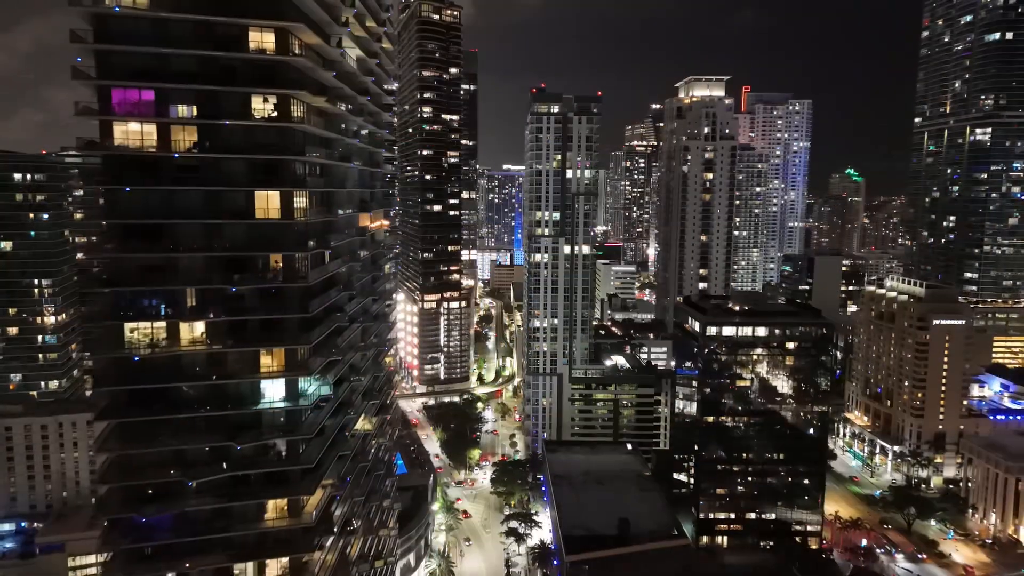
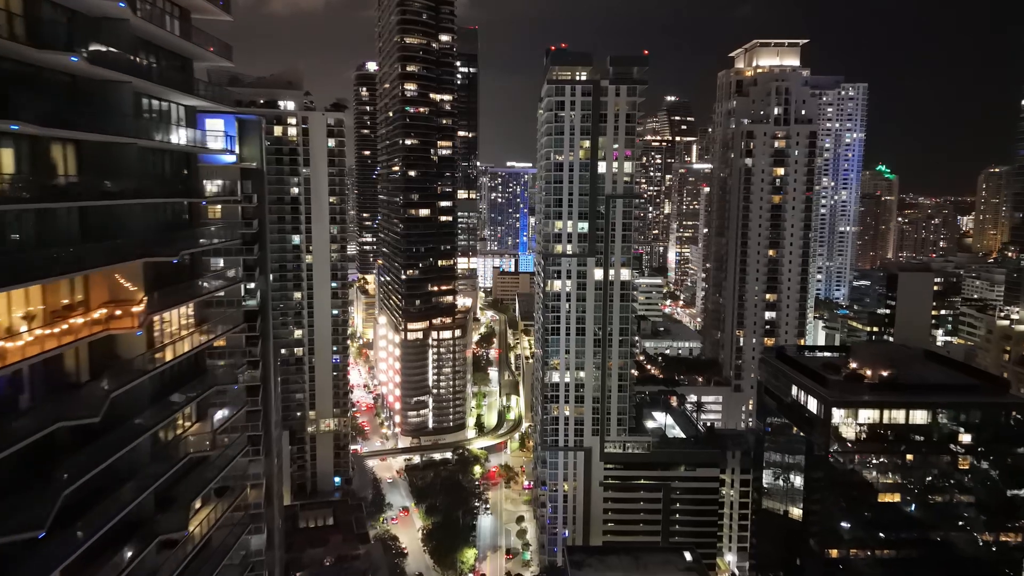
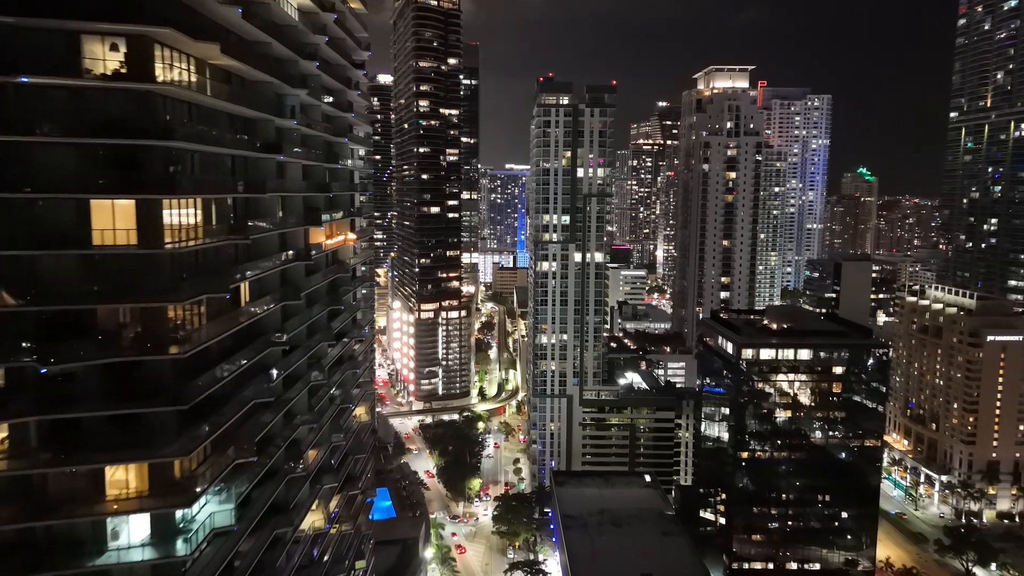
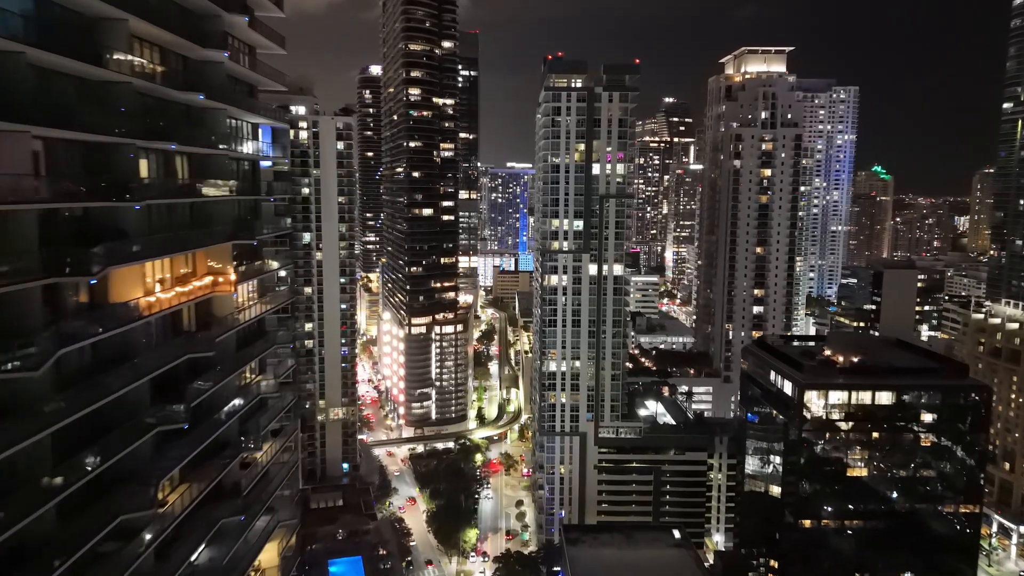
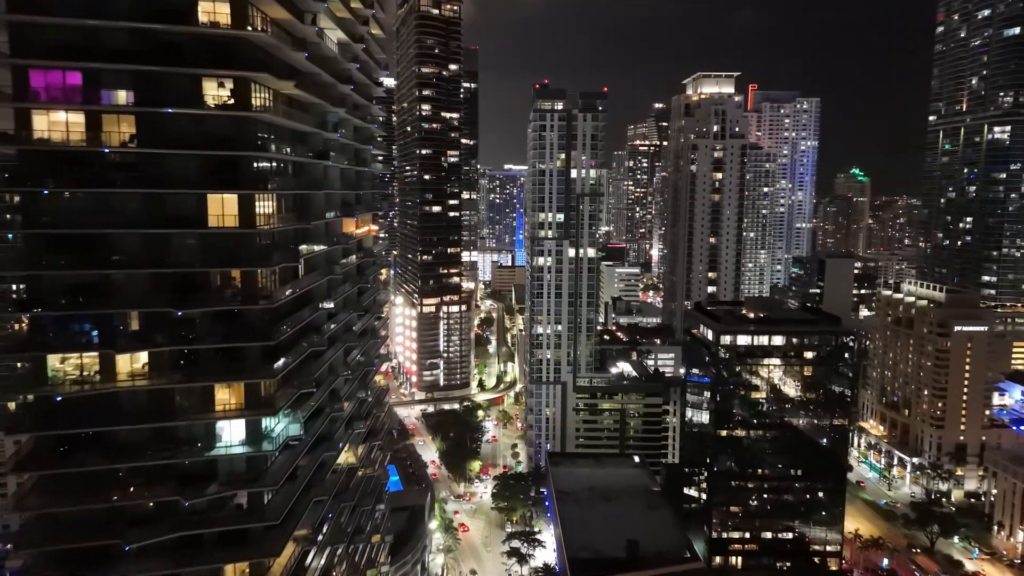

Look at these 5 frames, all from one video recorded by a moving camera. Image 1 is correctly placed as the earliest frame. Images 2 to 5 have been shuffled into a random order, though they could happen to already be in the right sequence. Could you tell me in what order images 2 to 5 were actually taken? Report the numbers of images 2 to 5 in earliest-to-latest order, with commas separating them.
5, 3, 4, 2
